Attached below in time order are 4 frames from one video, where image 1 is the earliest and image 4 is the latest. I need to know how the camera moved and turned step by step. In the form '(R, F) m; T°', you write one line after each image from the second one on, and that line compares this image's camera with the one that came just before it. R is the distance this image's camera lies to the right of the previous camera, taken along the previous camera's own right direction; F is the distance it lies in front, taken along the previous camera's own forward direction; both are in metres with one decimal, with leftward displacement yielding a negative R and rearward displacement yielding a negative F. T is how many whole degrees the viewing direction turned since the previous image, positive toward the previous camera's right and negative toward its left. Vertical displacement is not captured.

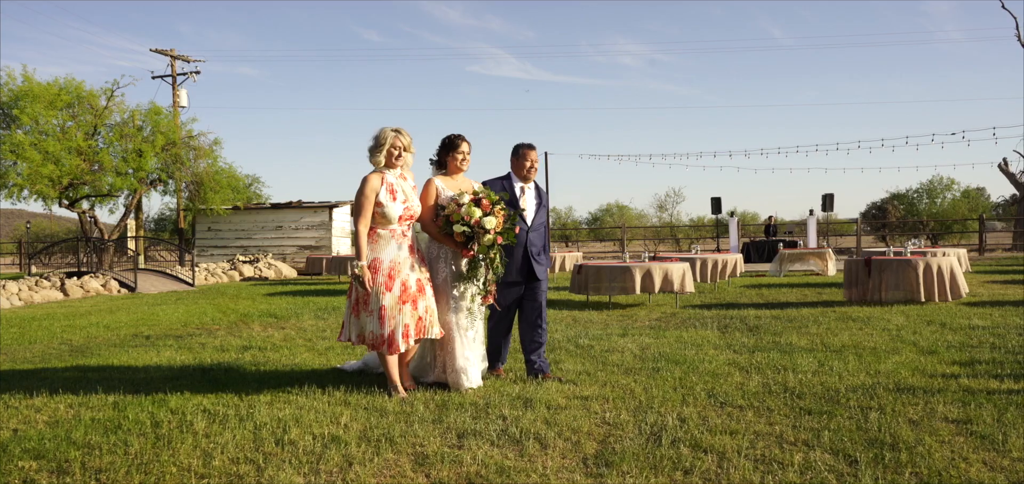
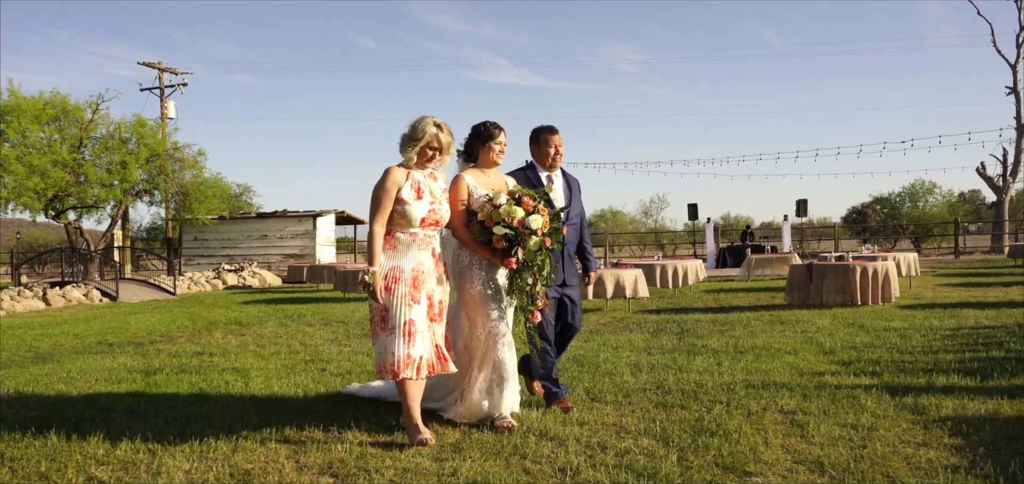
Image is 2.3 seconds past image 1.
(+0.7, -0.6) m; 0°
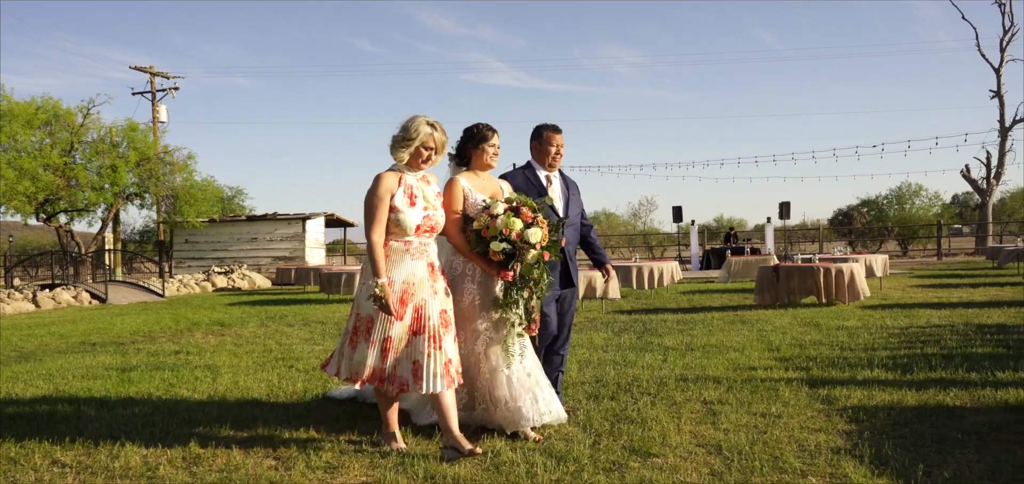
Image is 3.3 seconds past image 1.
(+0.4, -0.4) m; 0°
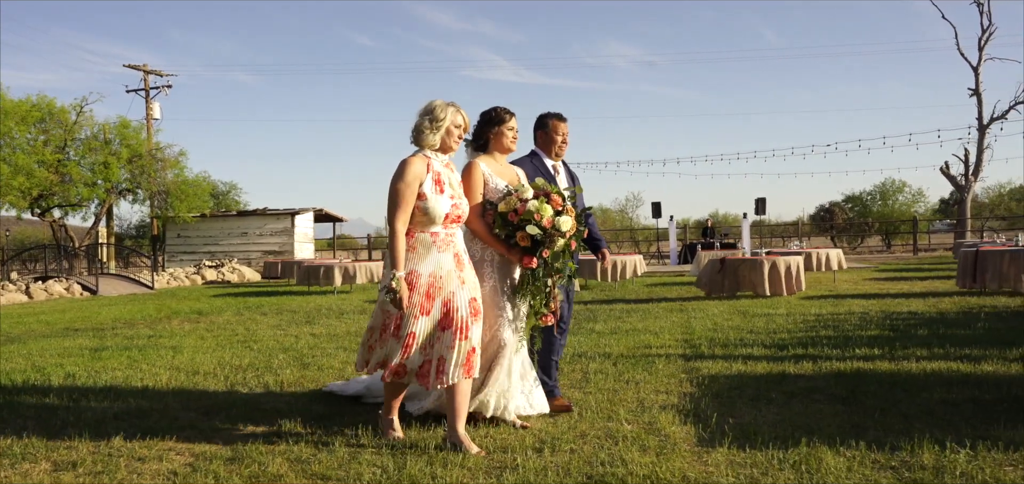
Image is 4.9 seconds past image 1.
(+0.7, -0.8) m; 0°
